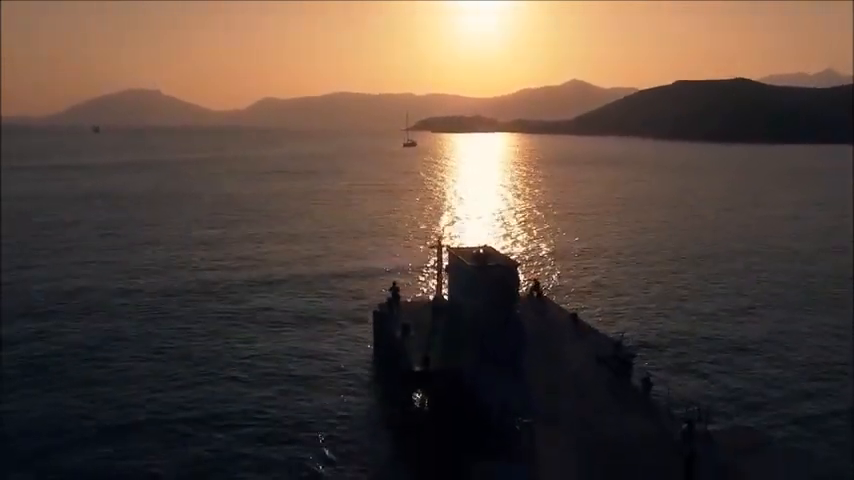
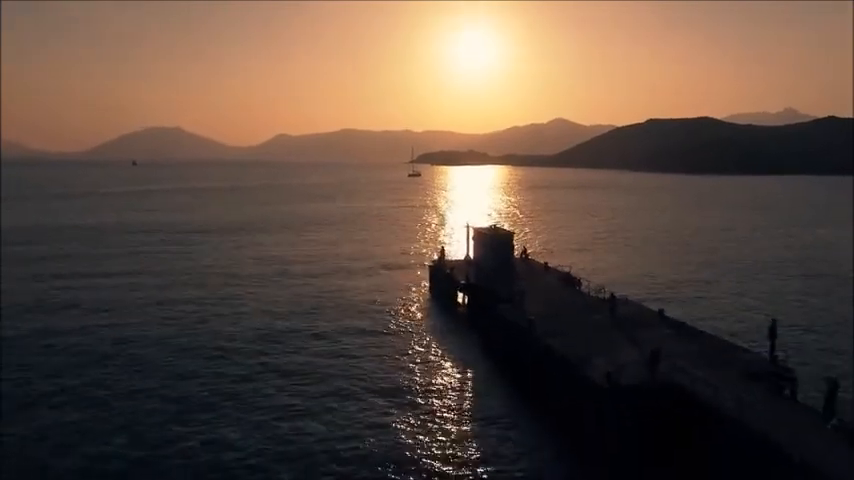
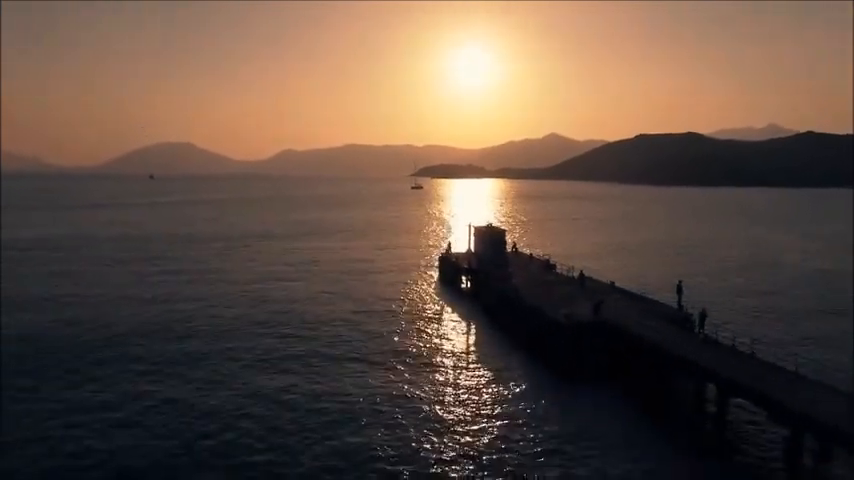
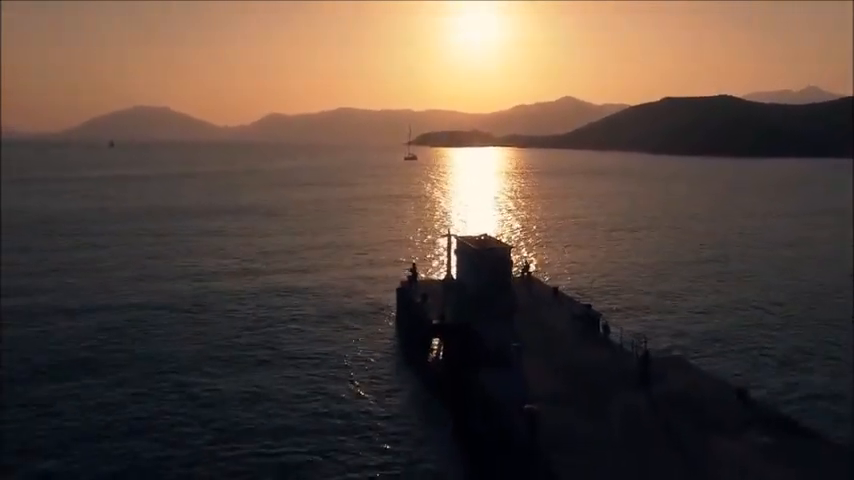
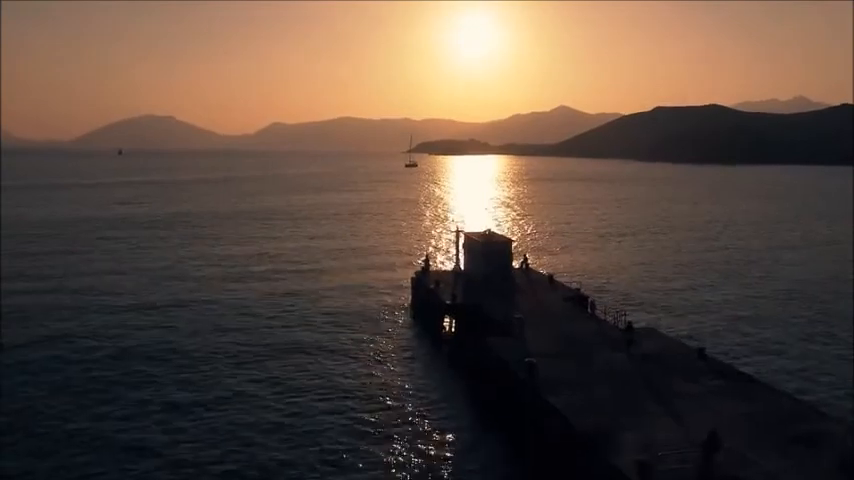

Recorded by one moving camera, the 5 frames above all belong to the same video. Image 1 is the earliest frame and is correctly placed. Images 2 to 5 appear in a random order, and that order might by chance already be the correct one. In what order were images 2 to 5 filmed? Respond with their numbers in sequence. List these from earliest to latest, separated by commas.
4, 5, 2, 3
